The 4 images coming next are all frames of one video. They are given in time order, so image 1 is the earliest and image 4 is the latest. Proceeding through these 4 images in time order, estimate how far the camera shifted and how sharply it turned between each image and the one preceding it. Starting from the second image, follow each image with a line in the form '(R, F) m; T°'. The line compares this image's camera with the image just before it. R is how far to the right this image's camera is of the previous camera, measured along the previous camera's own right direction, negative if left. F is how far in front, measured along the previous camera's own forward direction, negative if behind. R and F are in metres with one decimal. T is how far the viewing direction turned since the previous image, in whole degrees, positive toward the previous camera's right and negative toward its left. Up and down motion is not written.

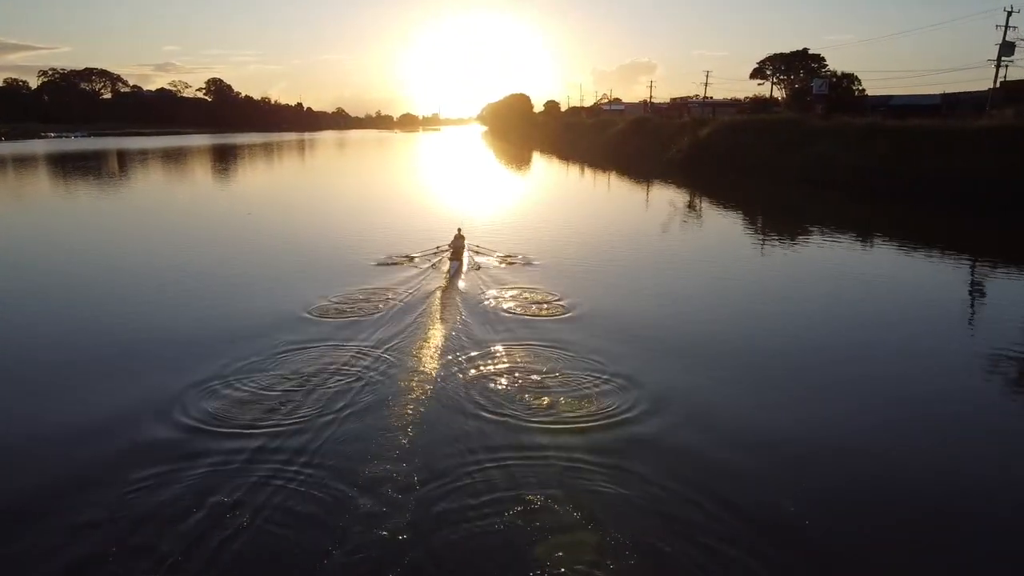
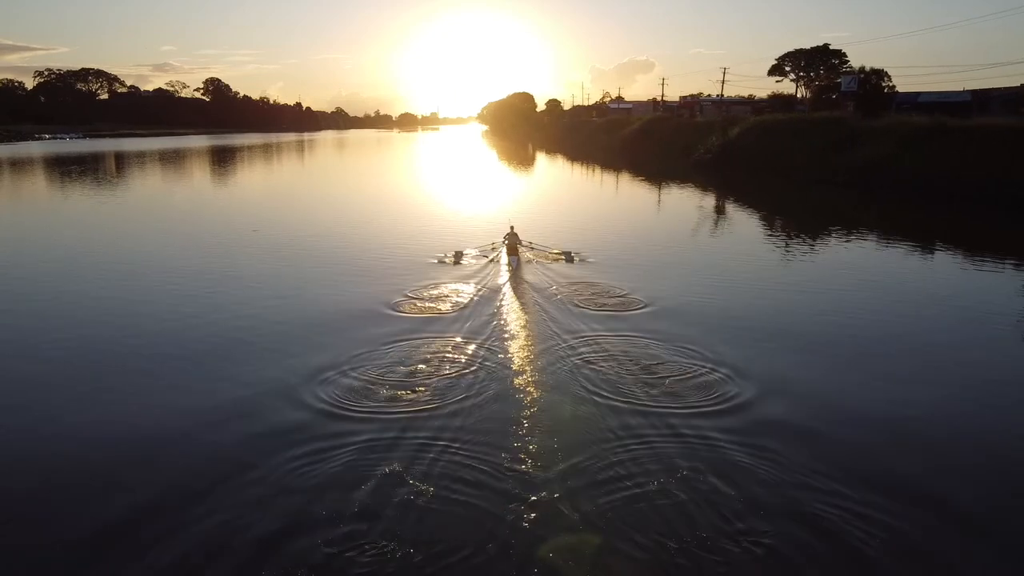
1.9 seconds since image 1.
(-0.4, +0.9) m; 0°
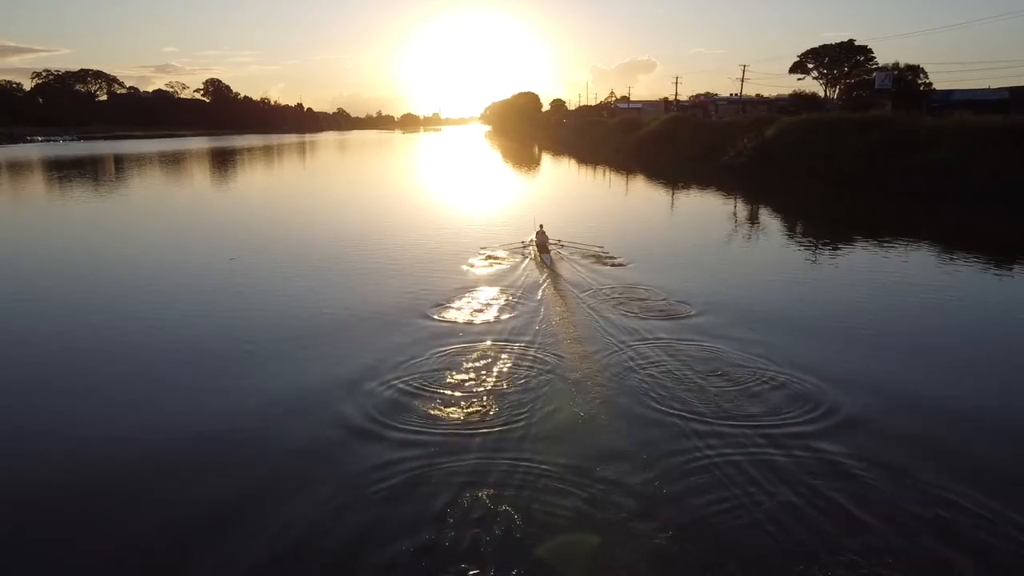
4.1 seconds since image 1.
(-0.3, +1.1) m; 0°
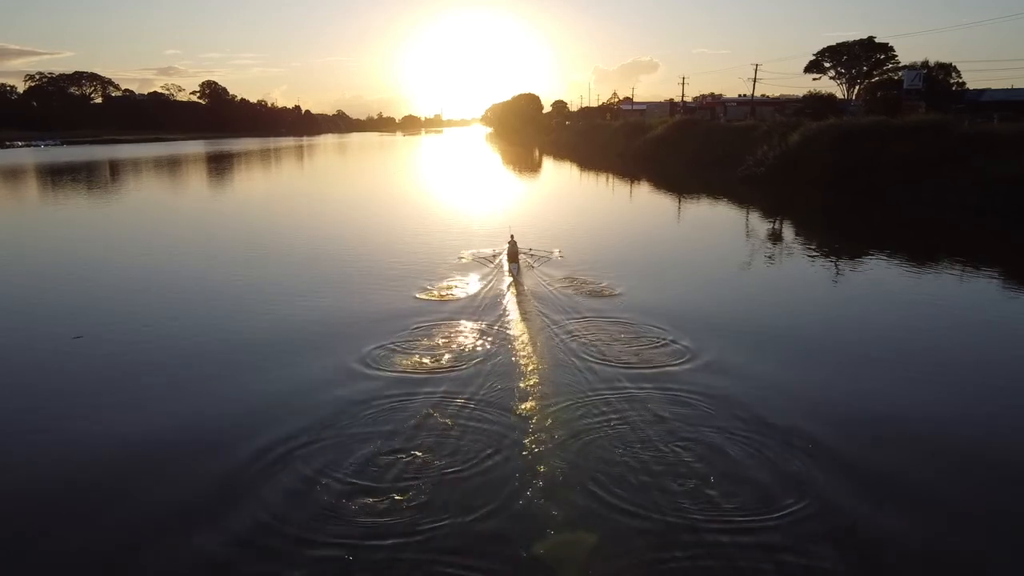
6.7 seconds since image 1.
(+0.2, +1.4) m; 0°
